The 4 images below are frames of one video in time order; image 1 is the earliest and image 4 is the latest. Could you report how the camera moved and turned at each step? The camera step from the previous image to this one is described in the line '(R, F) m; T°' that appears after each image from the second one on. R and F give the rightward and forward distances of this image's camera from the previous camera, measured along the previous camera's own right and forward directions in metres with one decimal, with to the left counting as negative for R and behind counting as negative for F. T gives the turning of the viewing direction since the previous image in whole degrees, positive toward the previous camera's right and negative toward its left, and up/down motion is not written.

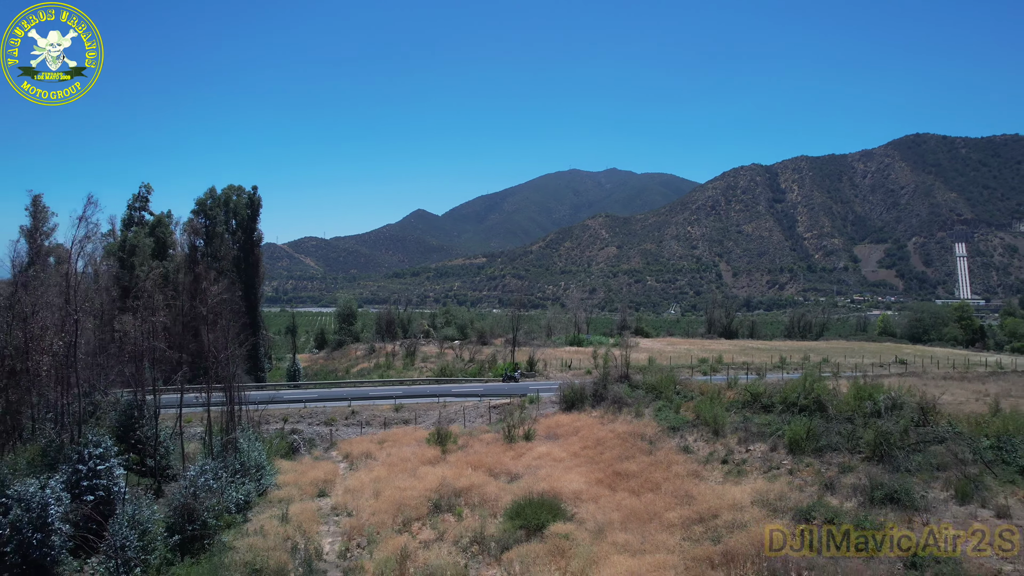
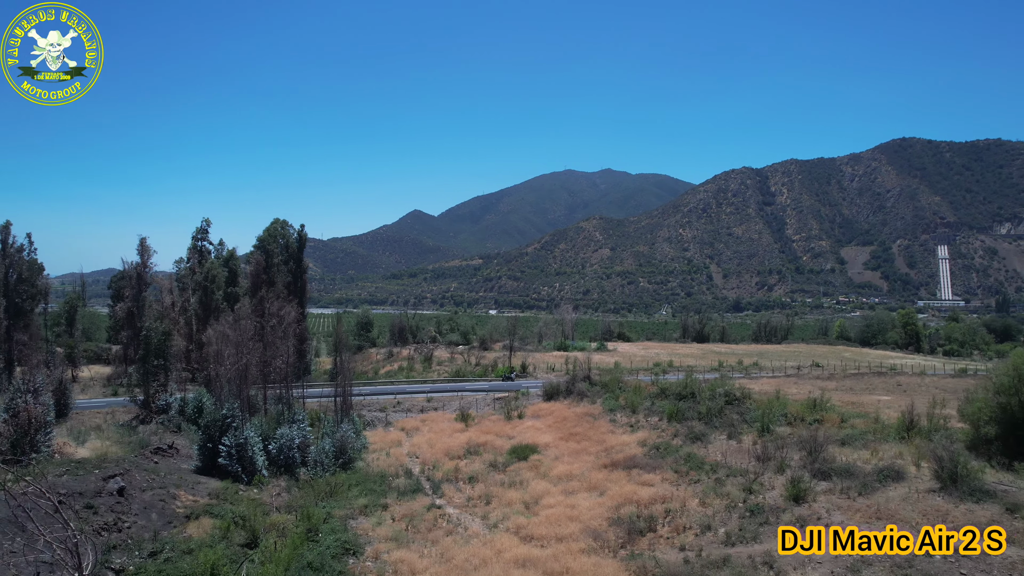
(-0.1, -10.2) m; 0°
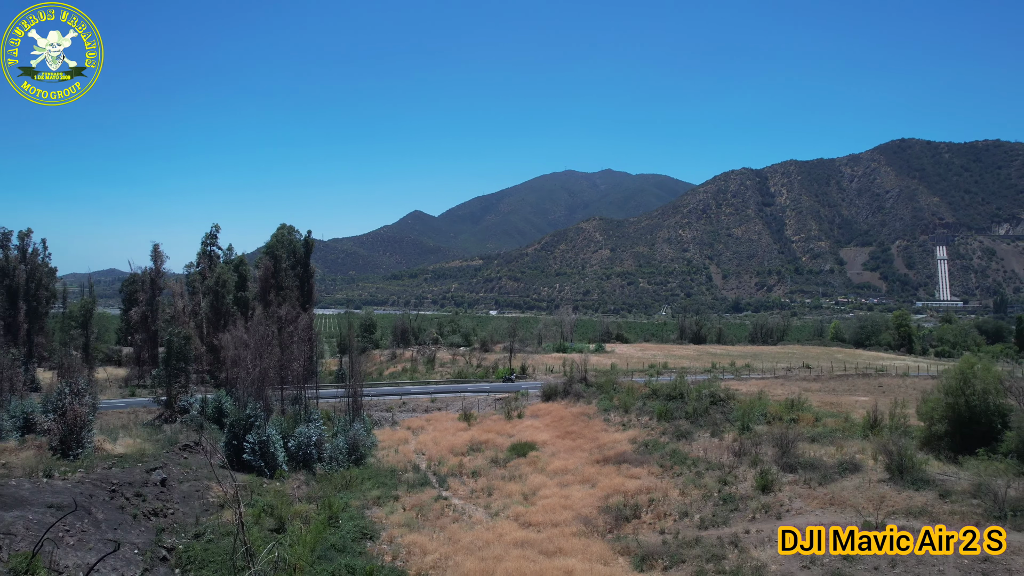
(0.0, -1.7) m; 0°
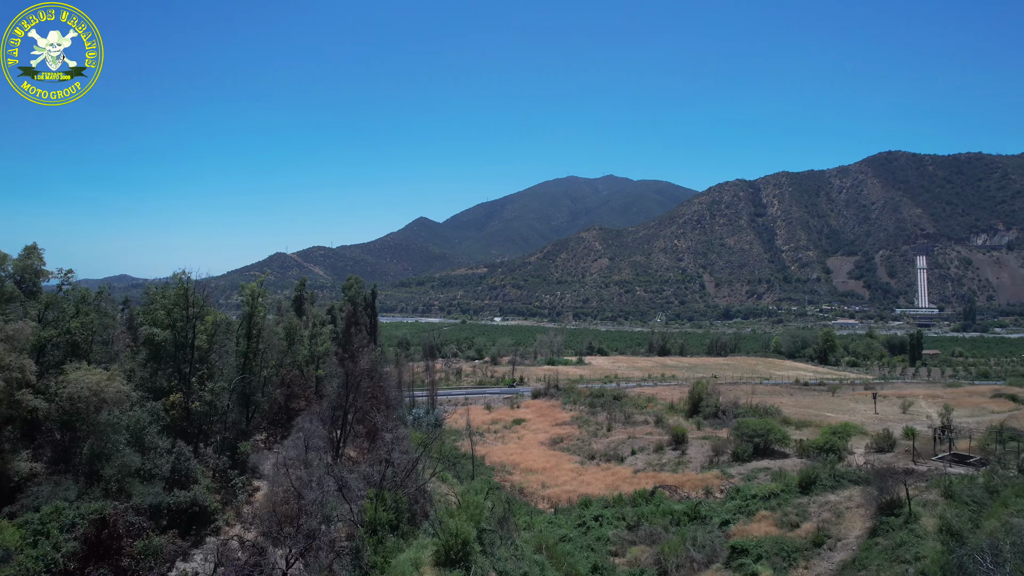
(+0.2, -23.6) m; 0°
